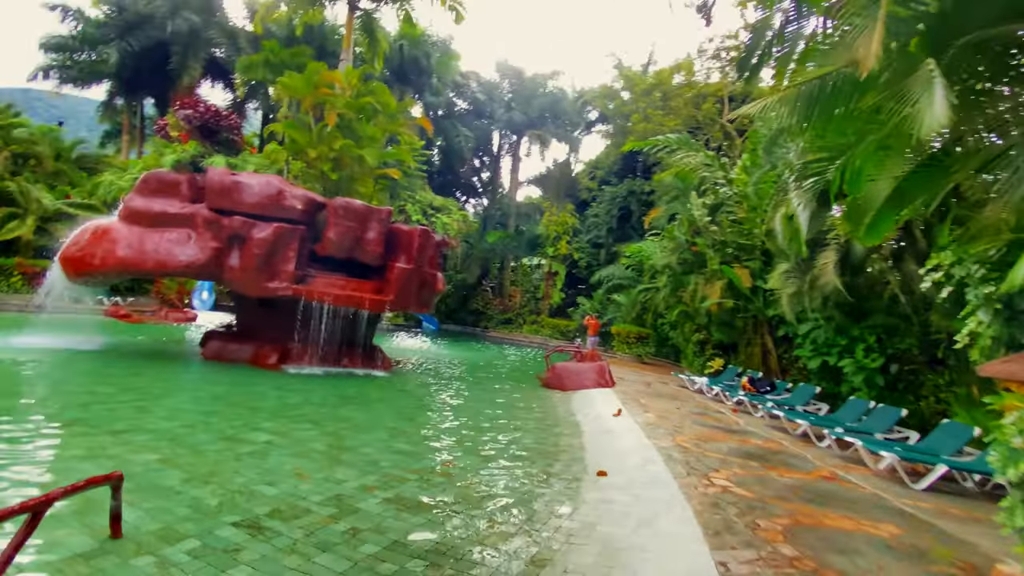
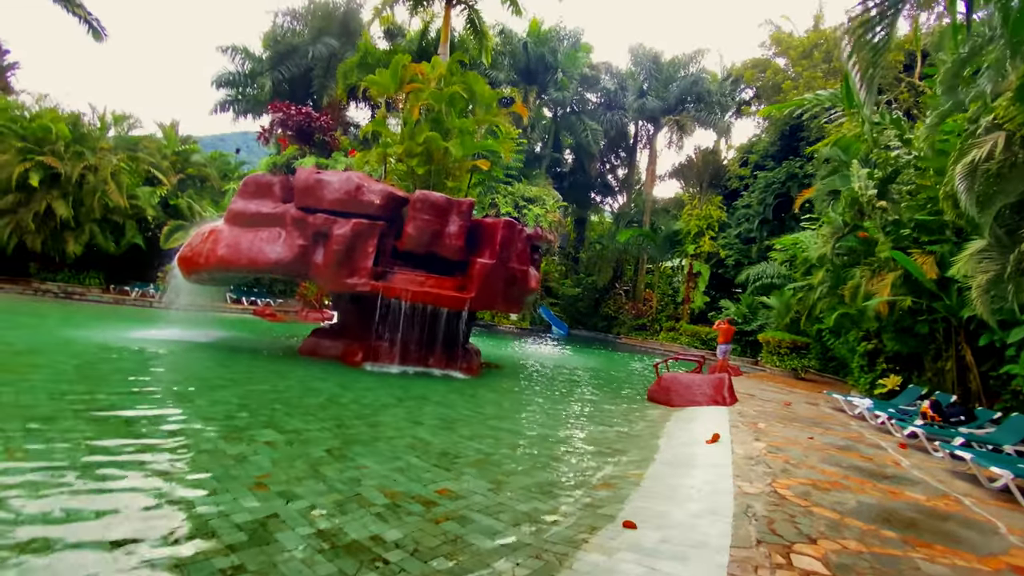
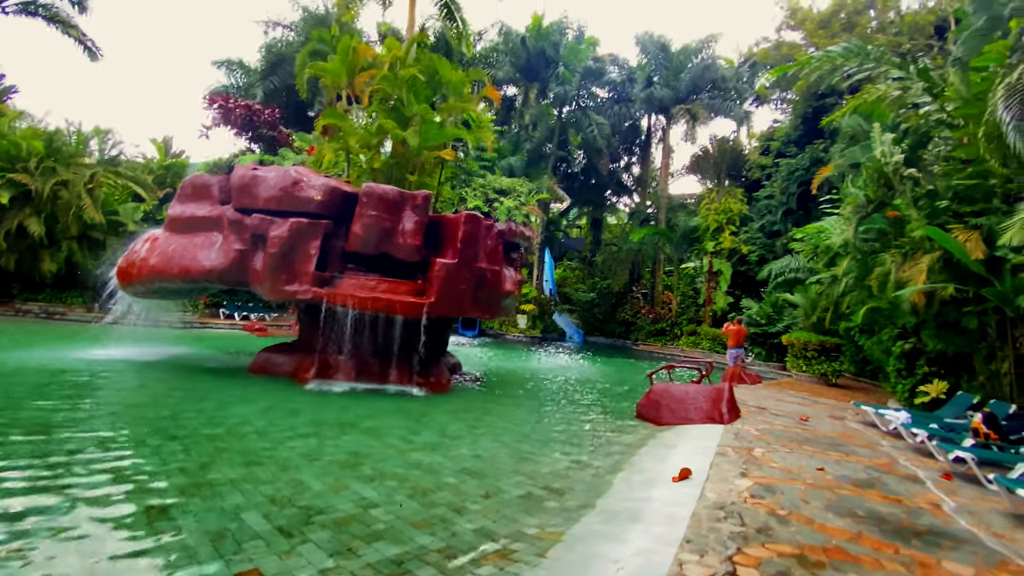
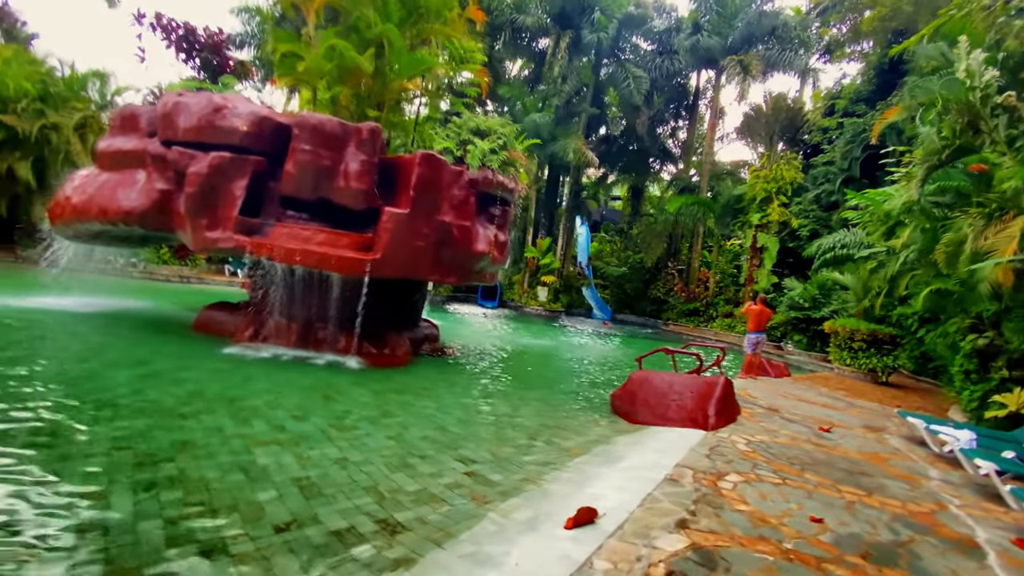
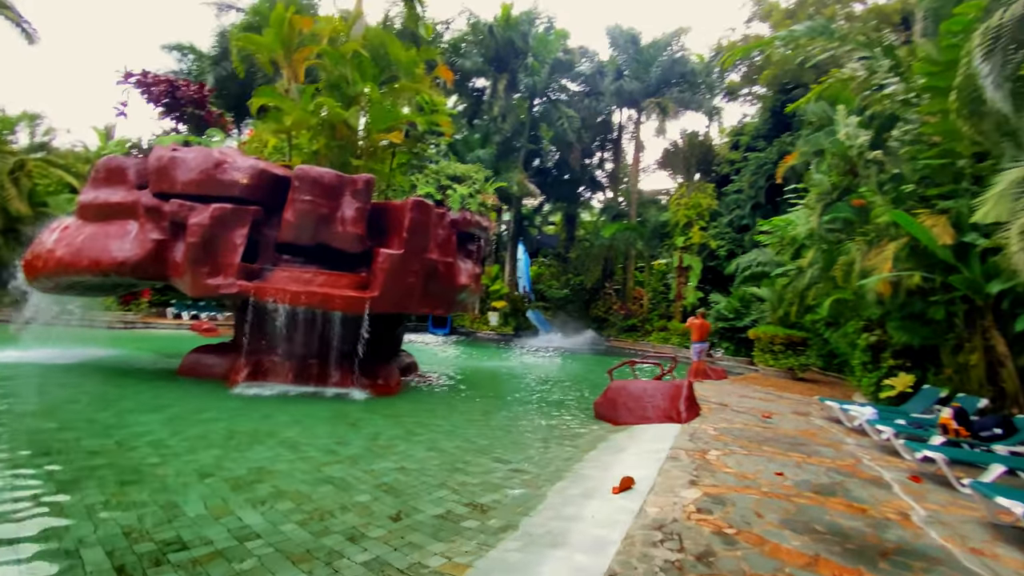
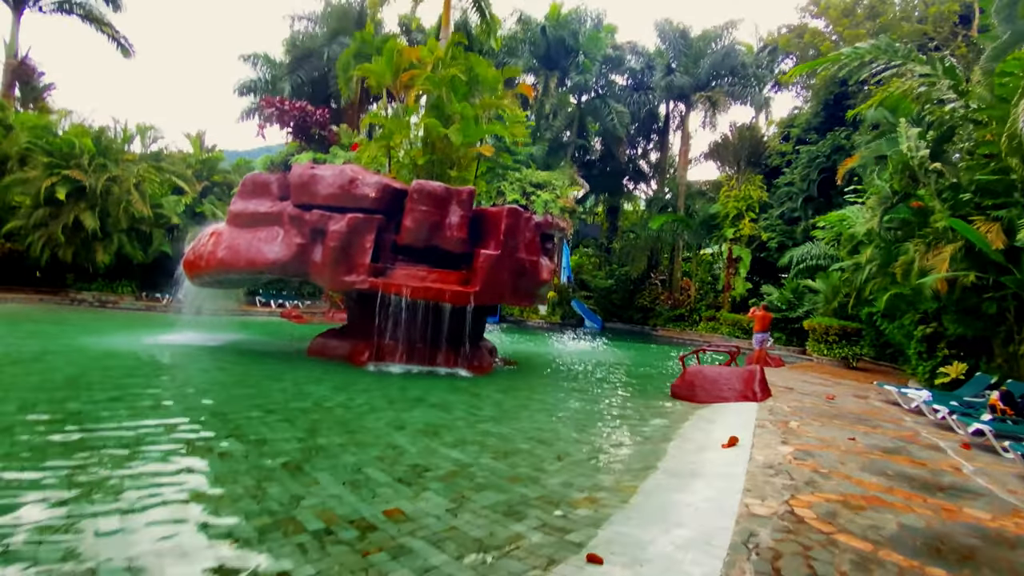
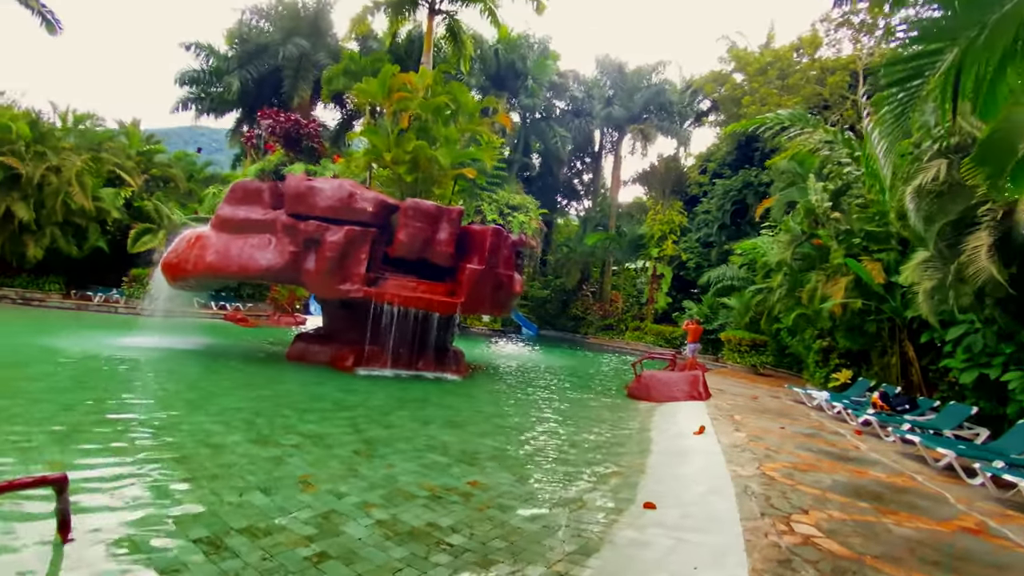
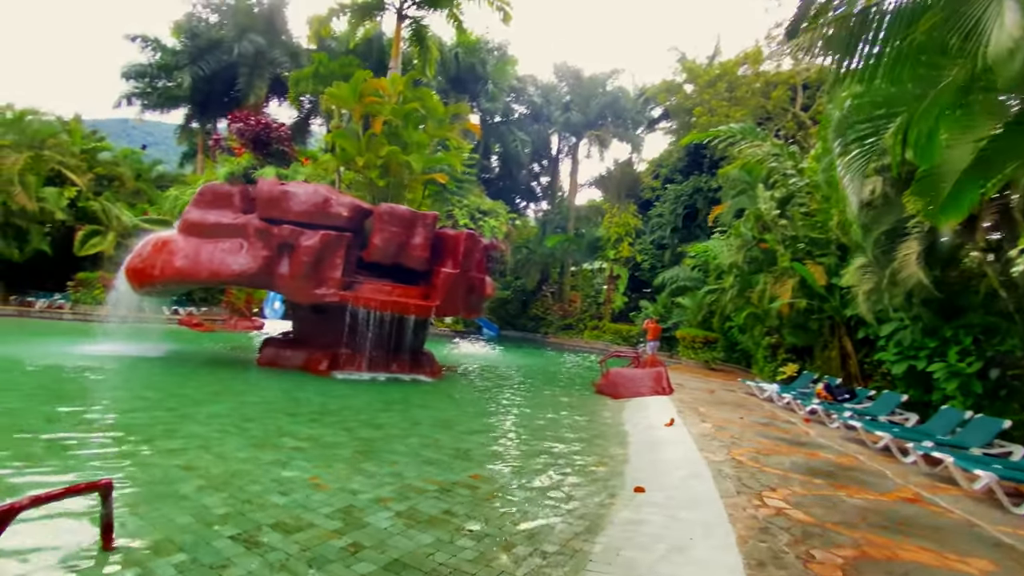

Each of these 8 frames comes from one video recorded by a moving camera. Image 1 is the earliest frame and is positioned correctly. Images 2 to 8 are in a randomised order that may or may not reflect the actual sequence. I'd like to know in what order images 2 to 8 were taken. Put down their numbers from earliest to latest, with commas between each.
8, 7, 2, 6, 3, 5, 4
